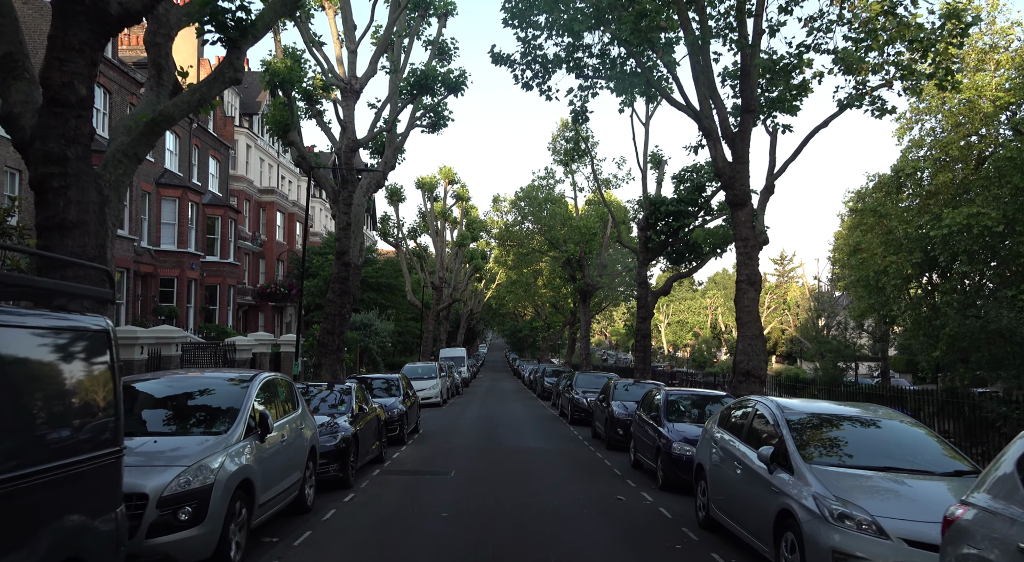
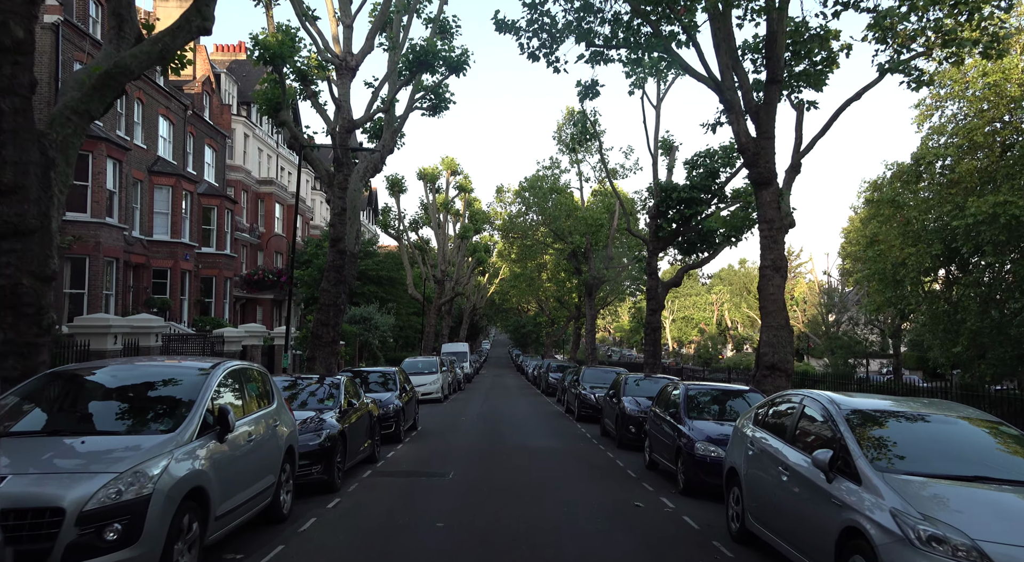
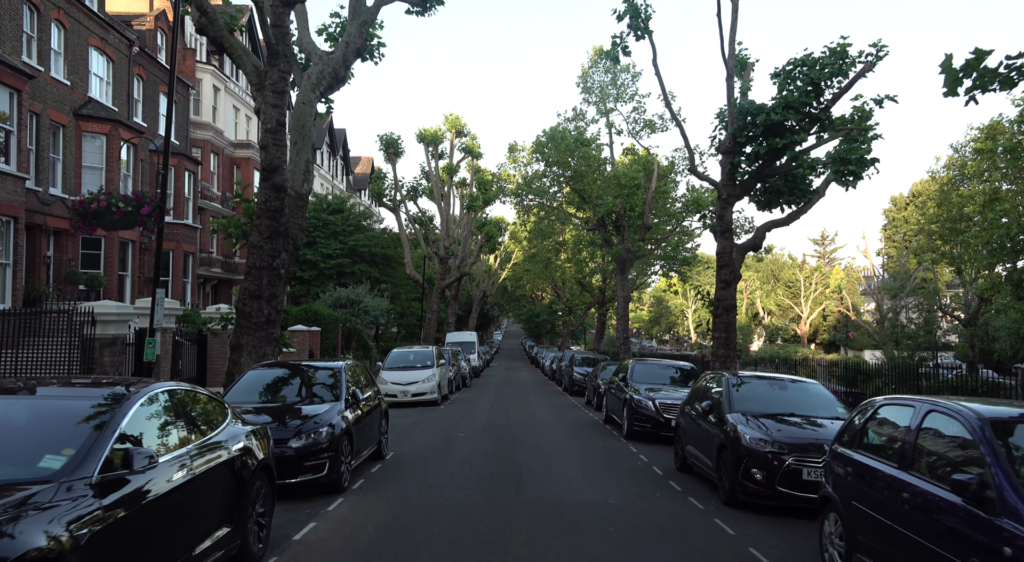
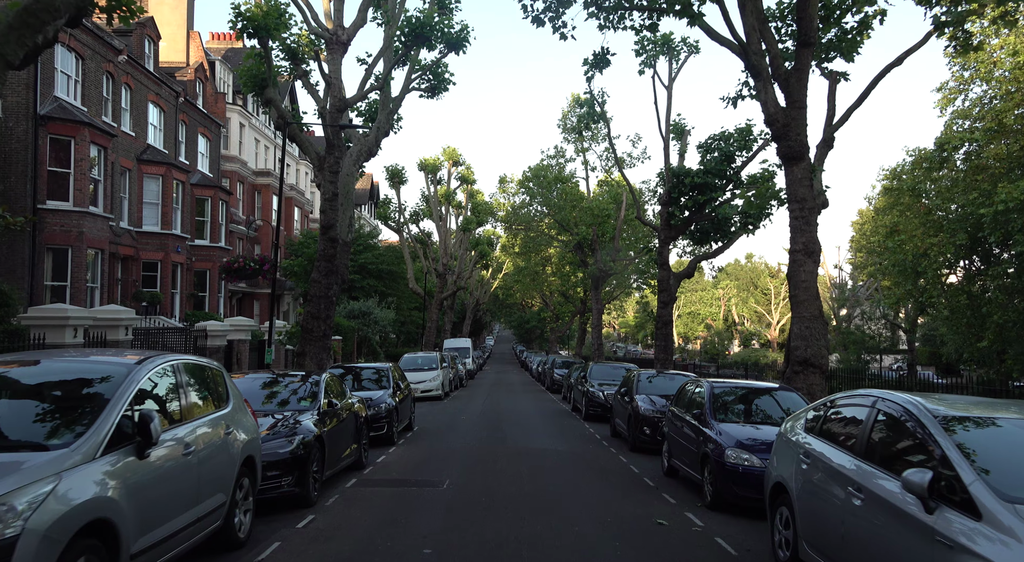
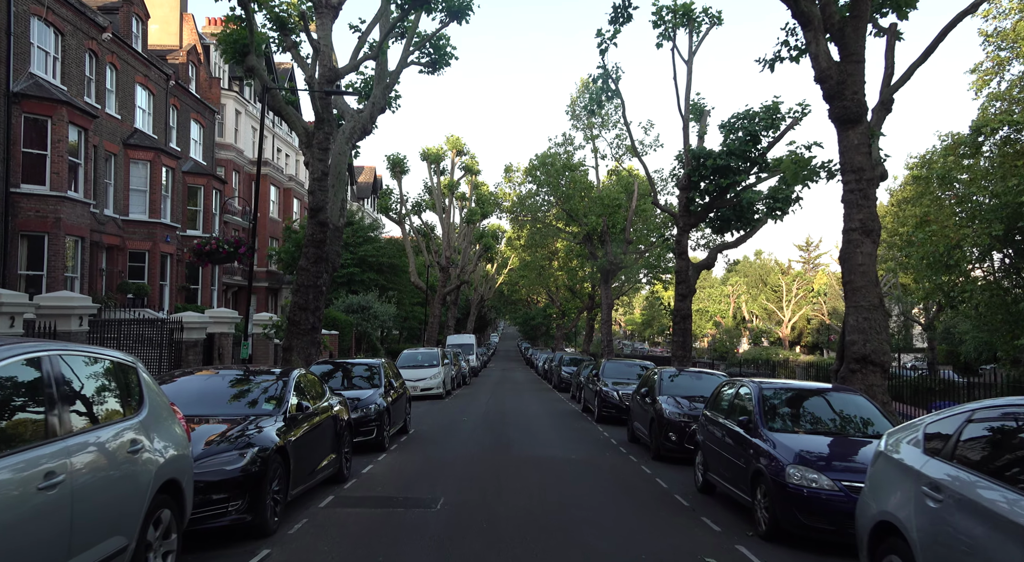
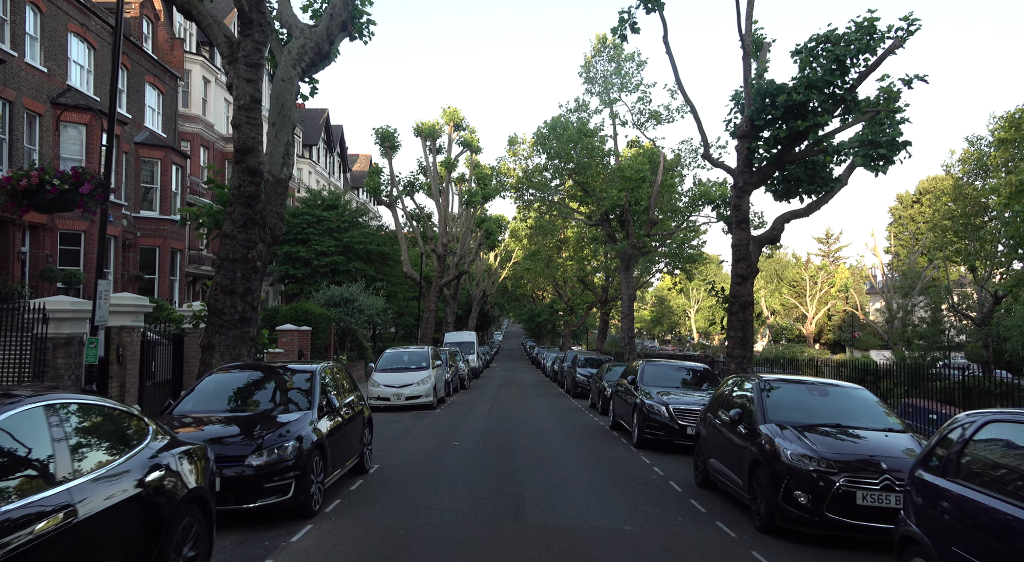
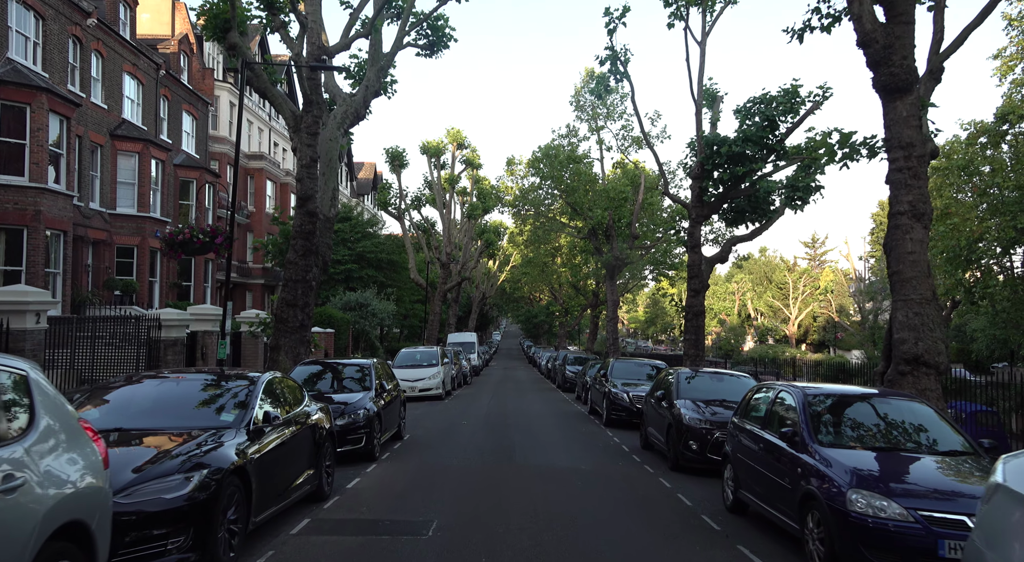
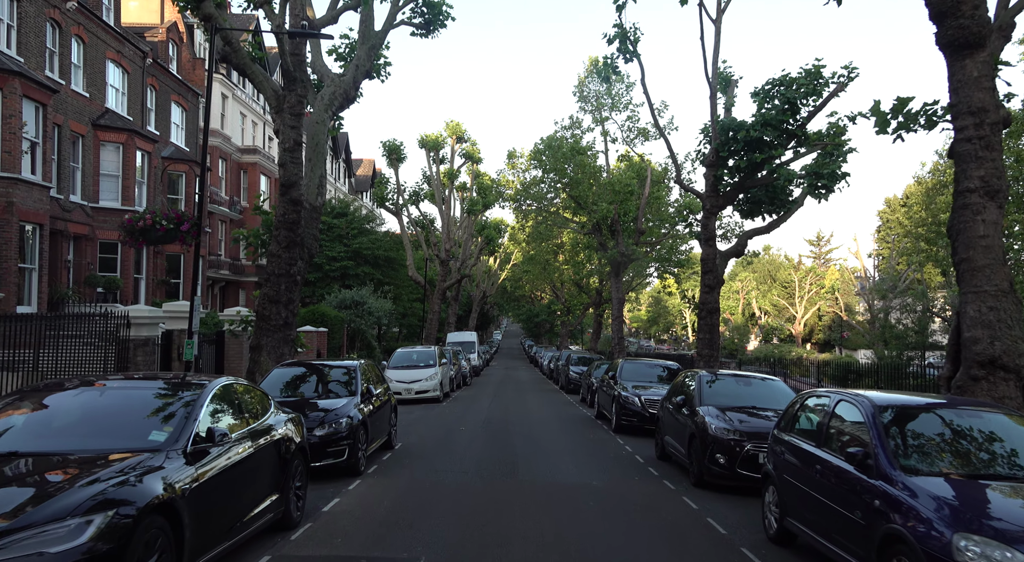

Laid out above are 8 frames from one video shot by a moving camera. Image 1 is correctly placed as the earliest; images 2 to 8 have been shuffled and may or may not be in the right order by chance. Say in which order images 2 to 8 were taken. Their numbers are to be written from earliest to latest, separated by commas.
2, 4, 5, 7, 8, 3, 6
